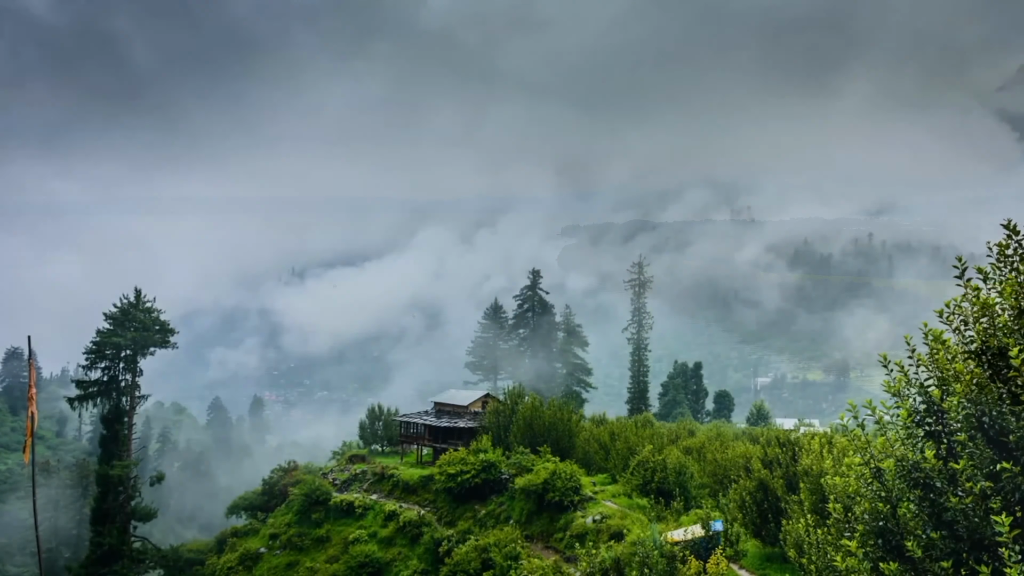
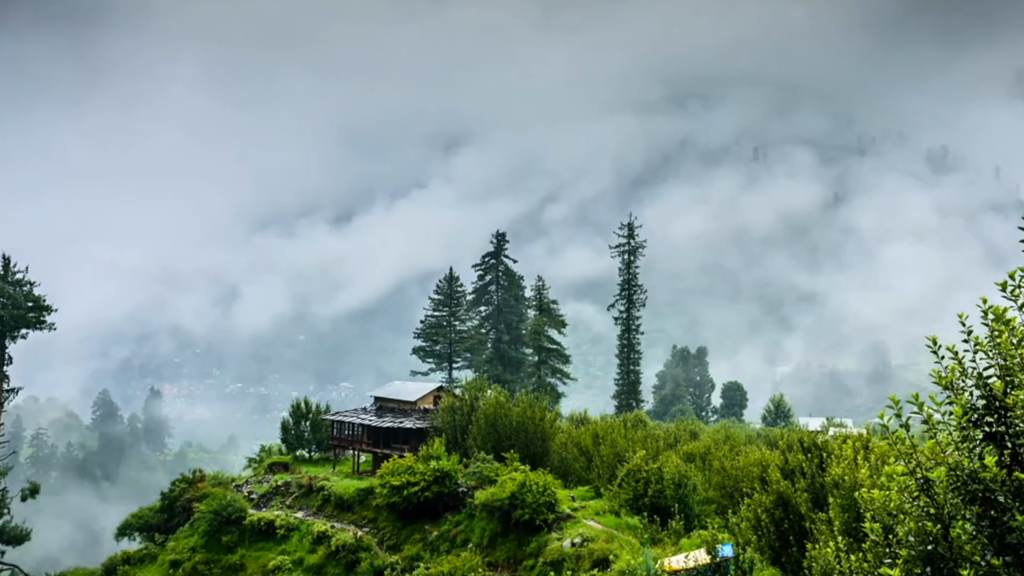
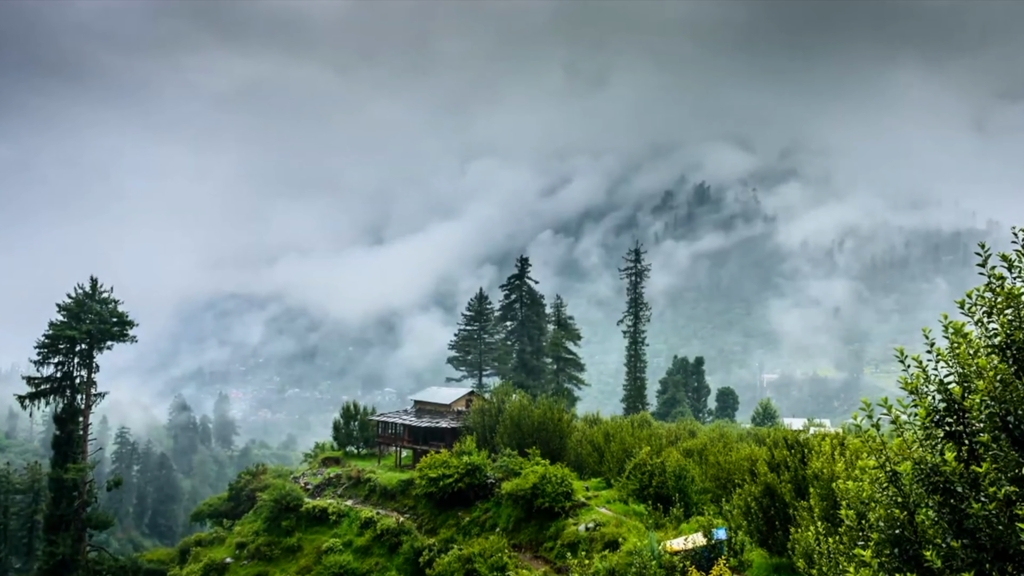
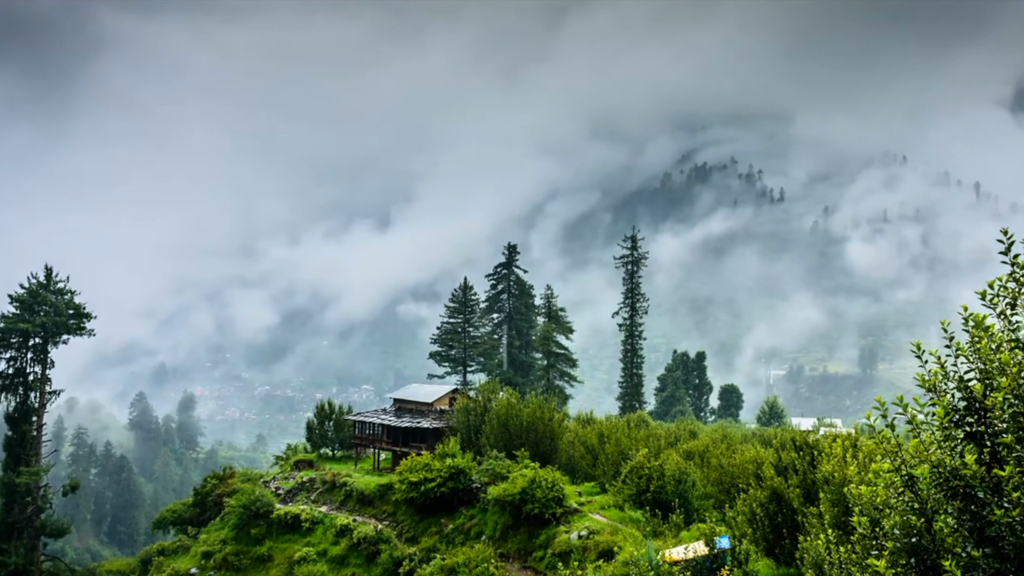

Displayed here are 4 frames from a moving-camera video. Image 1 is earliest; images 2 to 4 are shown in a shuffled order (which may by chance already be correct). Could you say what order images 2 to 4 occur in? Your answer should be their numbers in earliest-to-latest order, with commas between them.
3, 4, 2
